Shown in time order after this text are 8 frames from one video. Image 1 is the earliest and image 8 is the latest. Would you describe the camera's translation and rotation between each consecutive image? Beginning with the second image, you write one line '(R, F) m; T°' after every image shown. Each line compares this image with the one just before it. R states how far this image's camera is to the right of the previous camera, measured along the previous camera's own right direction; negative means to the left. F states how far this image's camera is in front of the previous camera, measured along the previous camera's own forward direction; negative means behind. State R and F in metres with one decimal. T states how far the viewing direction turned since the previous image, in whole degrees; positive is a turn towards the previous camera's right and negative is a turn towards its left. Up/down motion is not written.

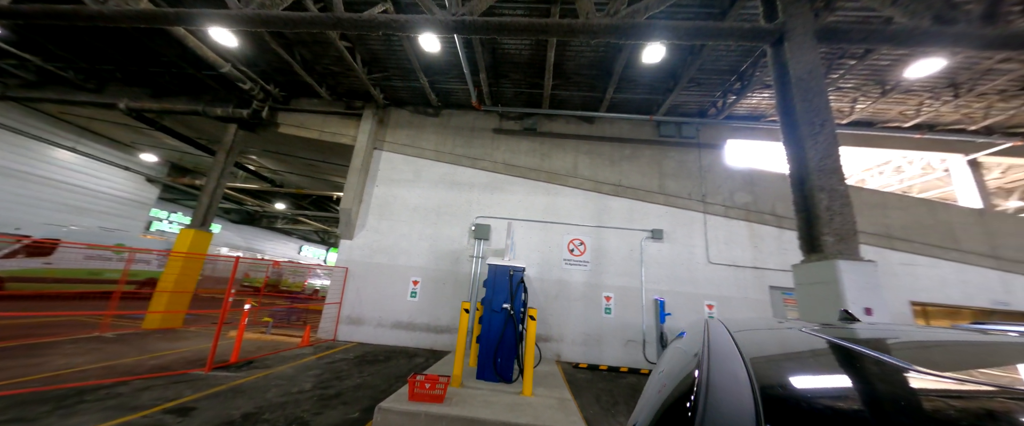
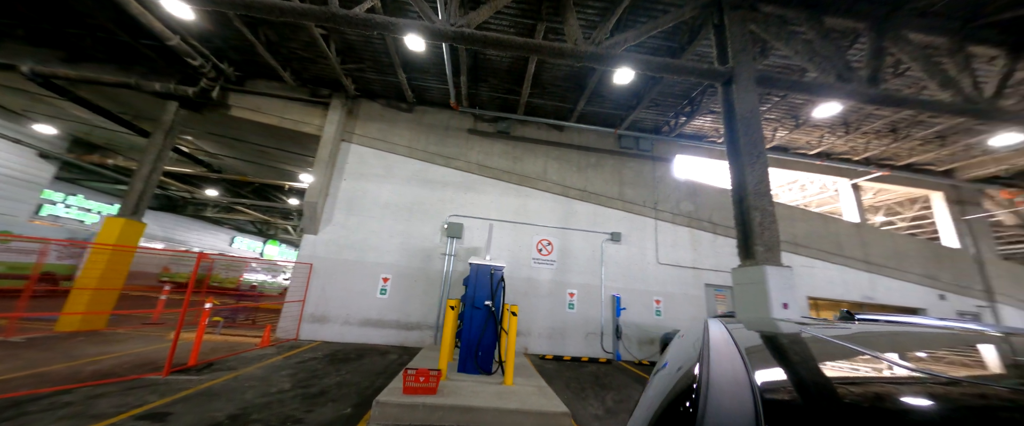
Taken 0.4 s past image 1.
(-0.4, -0.3) m; +8°
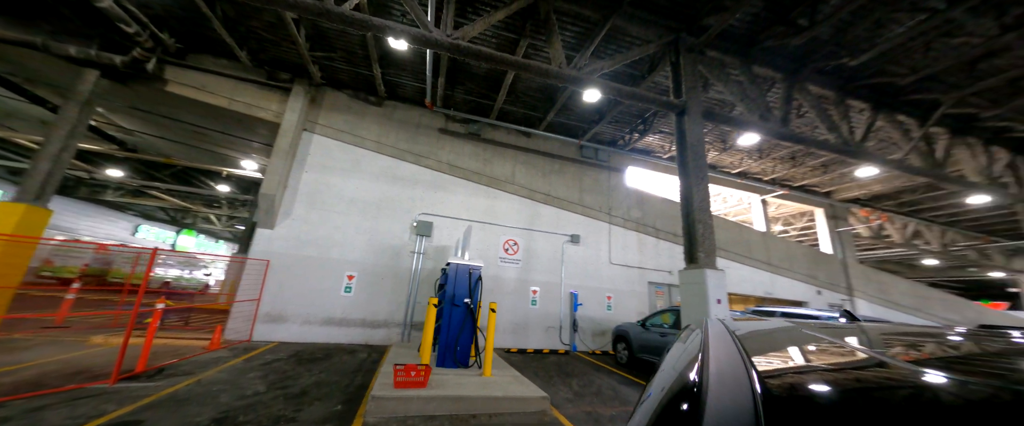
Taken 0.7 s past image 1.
(-0.5, -0.3) m; +9°
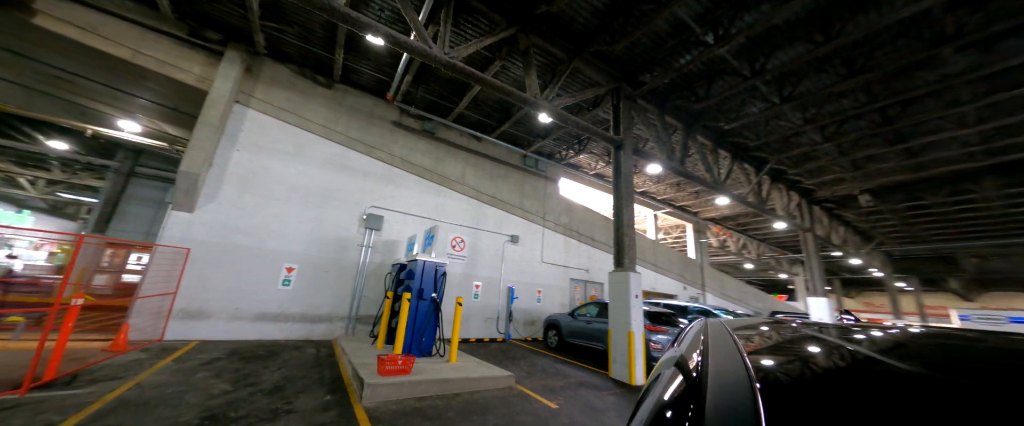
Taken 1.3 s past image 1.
(-0.9, -0.5) m; +16°
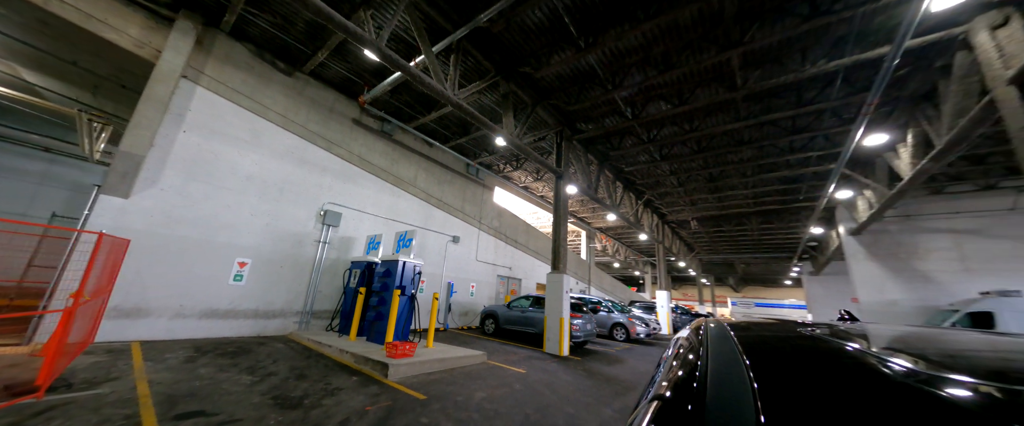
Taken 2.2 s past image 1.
(-1.6, -1.0) m; +19°
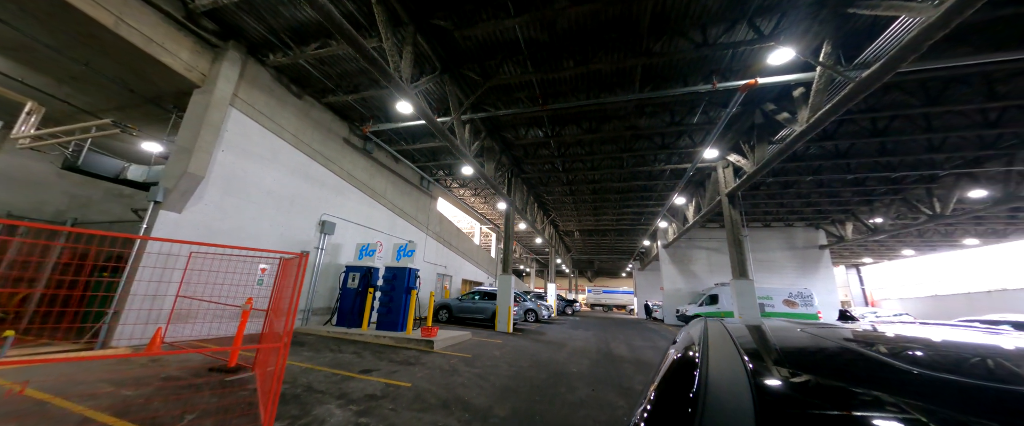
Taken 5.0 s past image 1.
(-2.7, -2.2) m; +22°
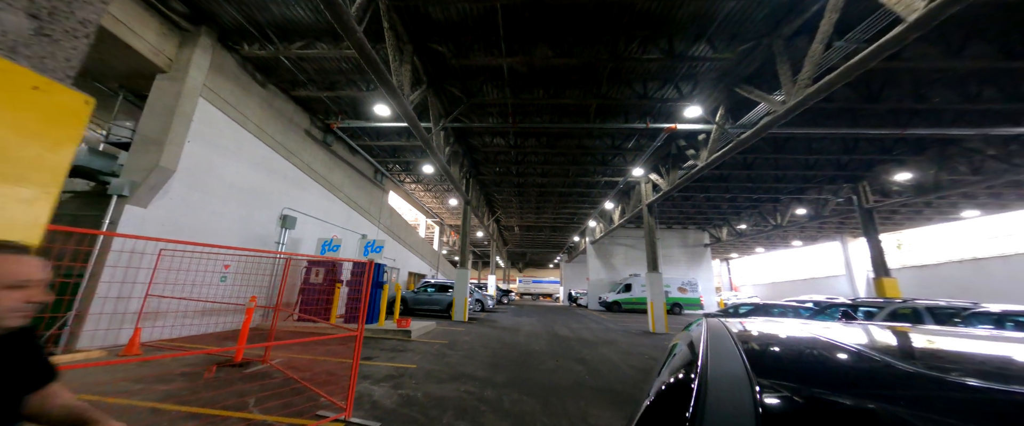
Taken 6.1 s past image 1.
(-1.1, -0.9) m; +13°
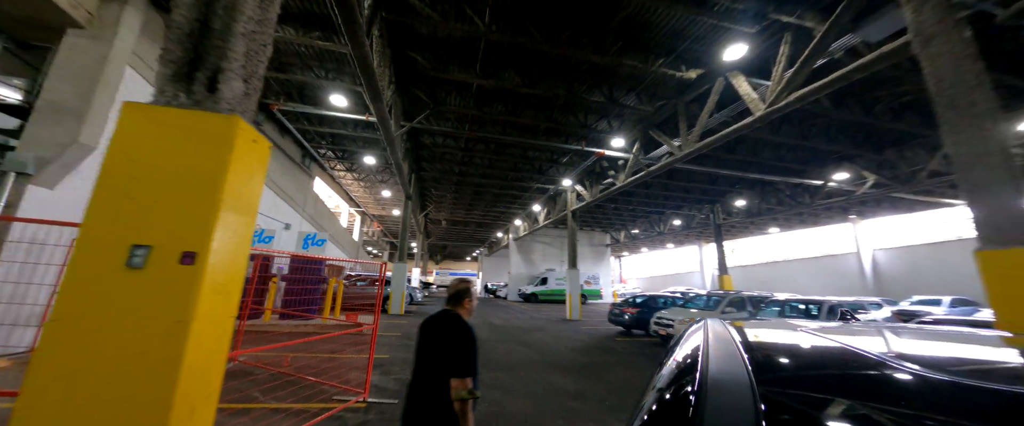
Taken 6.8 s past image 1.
(-1.1, -0.7) m; +16°
